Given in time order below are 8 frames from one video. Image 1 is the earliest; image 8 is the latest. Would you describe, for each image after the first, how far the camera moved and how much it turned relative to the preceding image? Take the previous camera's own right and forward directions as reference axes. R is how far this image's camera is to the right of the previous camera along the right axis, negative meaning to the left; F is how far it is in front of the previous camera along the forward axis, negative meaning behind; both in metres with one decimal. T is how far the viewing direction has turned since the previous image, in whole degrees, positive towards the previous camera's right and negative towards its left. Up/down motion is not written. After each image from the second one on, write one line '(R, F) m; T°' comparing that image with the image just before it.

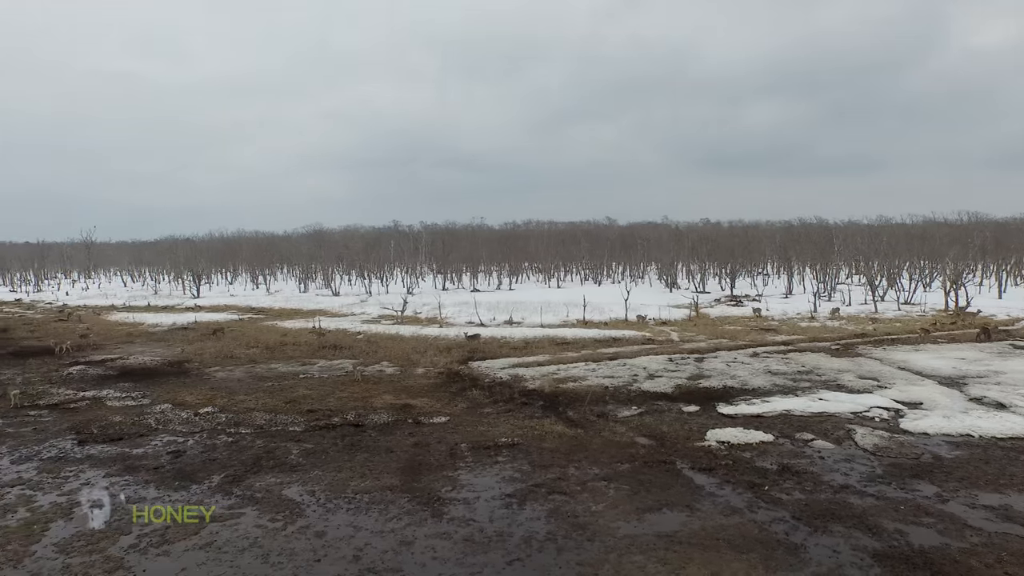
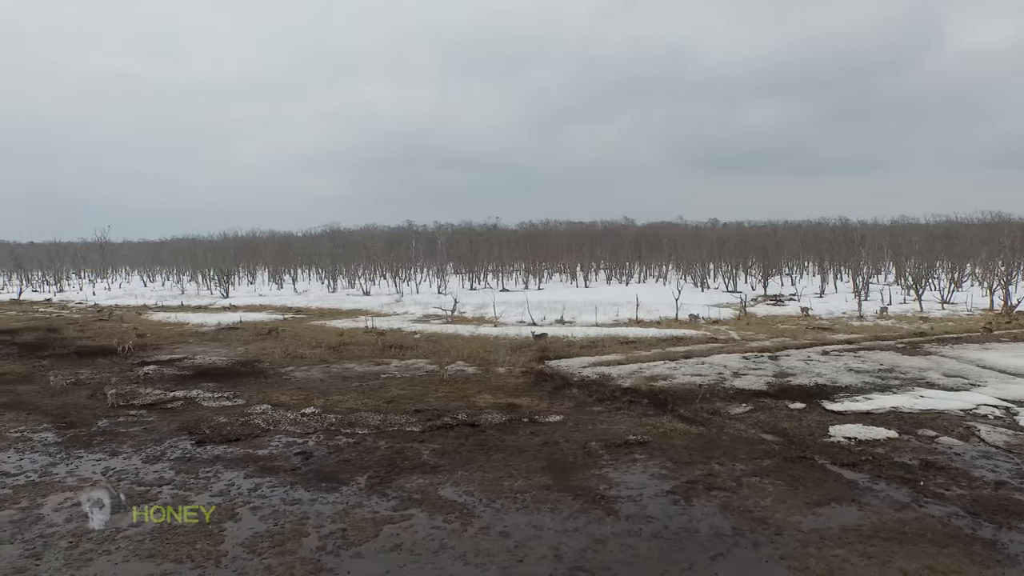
(-1.7, 0.0) m; +1°
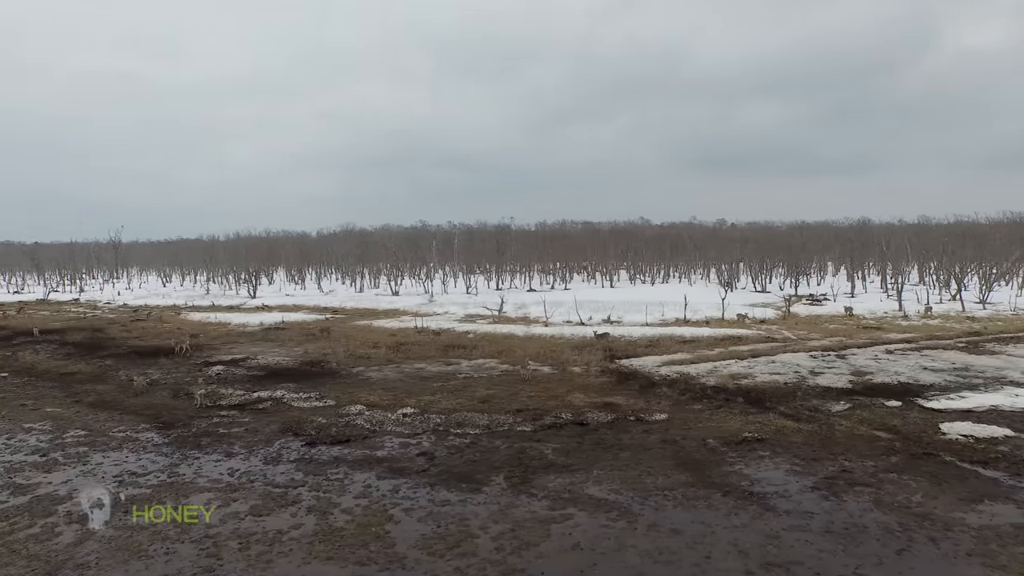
(-1.5, 0.0) m; +1°
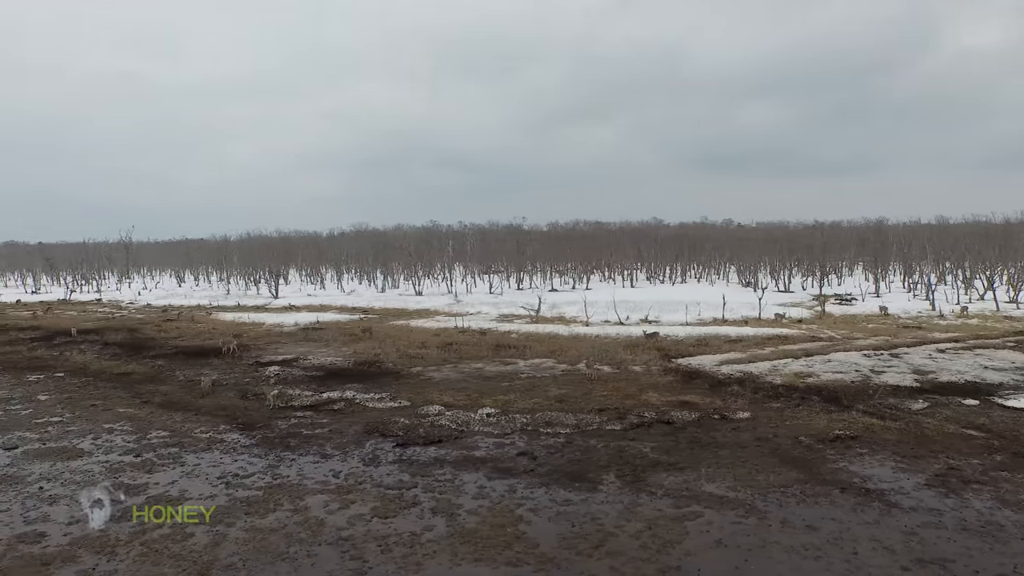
(-1.3, 0.0) m; +1°
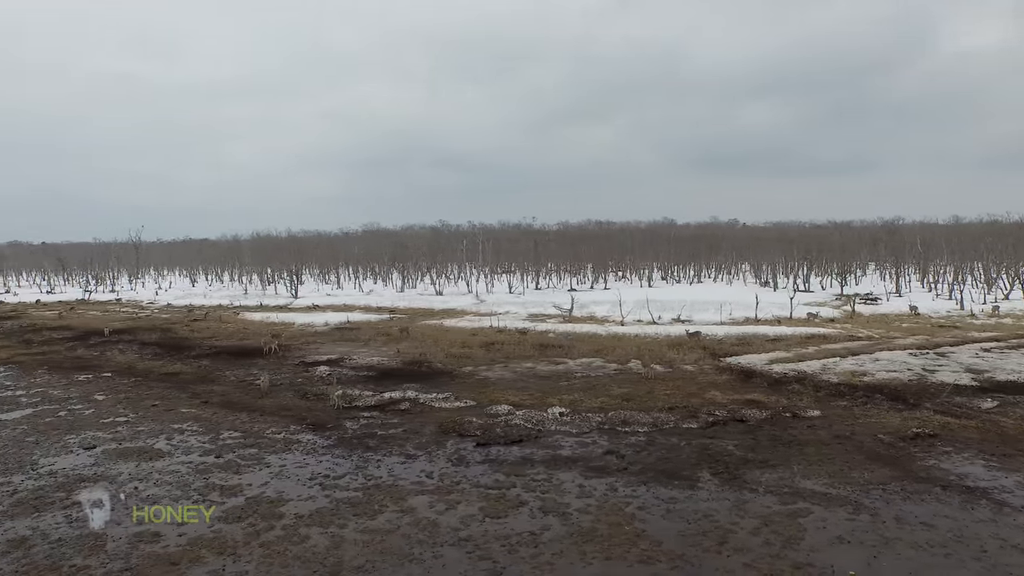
(-1.1, +0.1) m; +1°
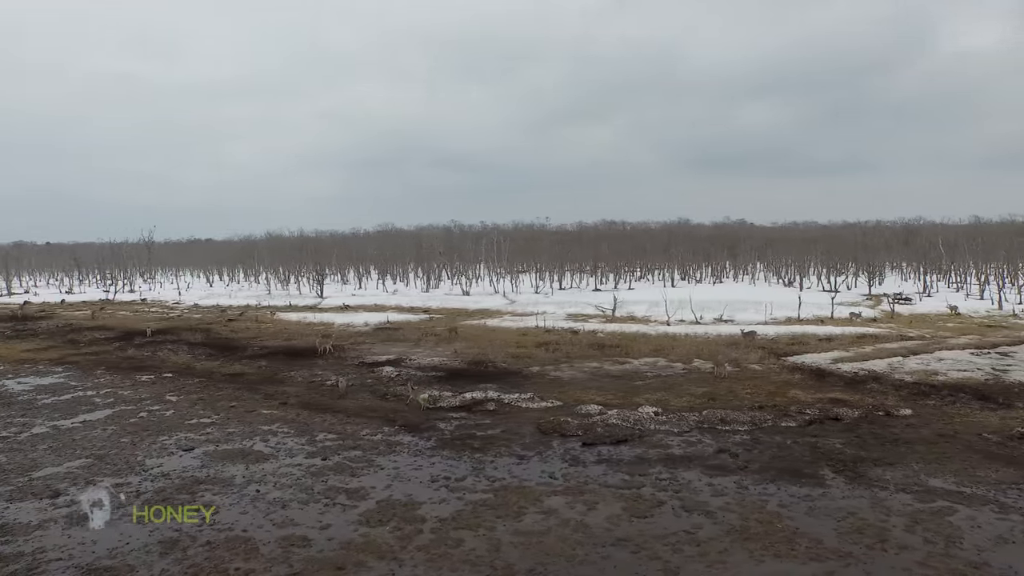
(-1.4, +0.1) m; +1°
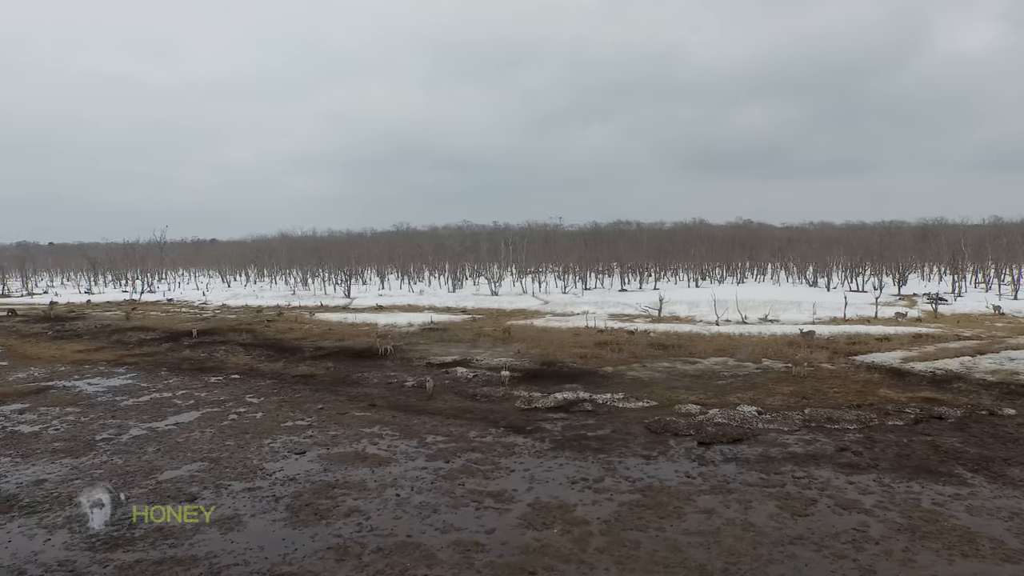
(-1.5, +0.2) m; +1°
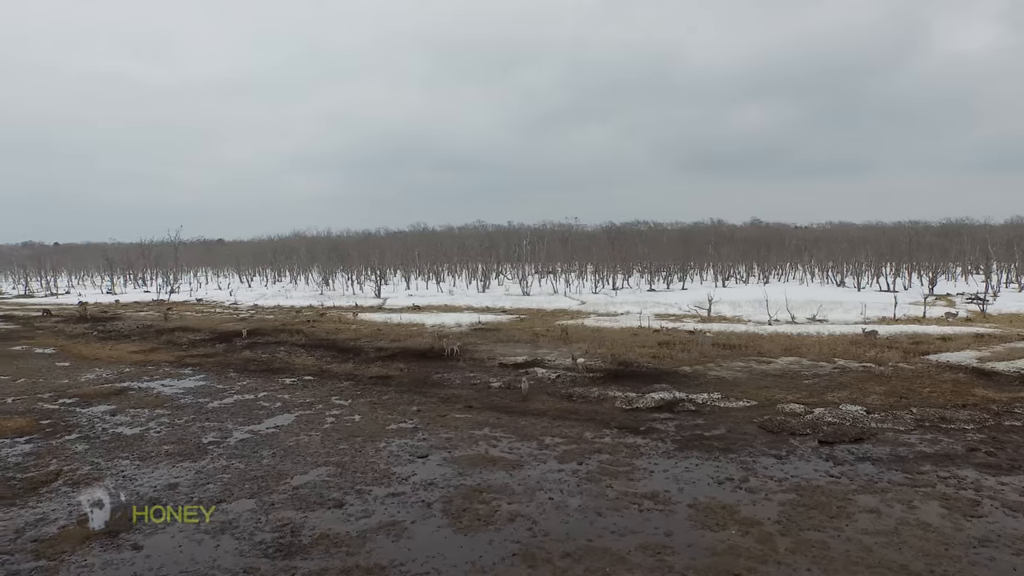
(-1.6, +0.2) m; +1°
